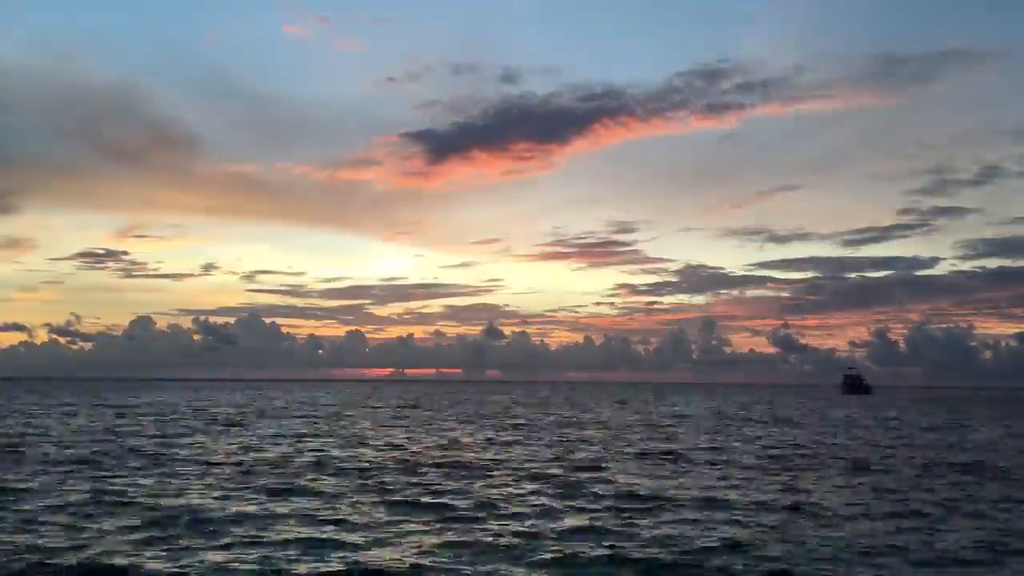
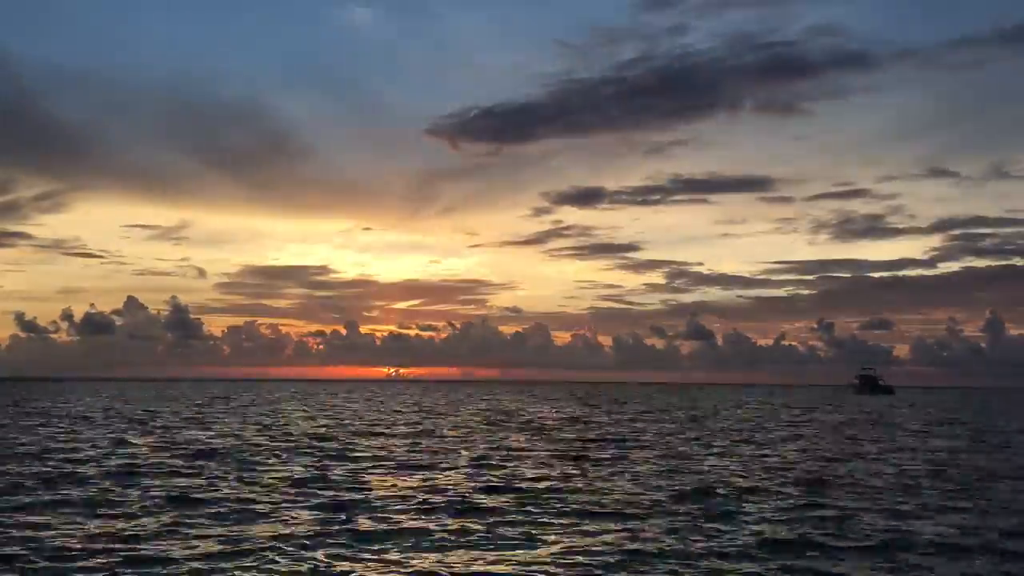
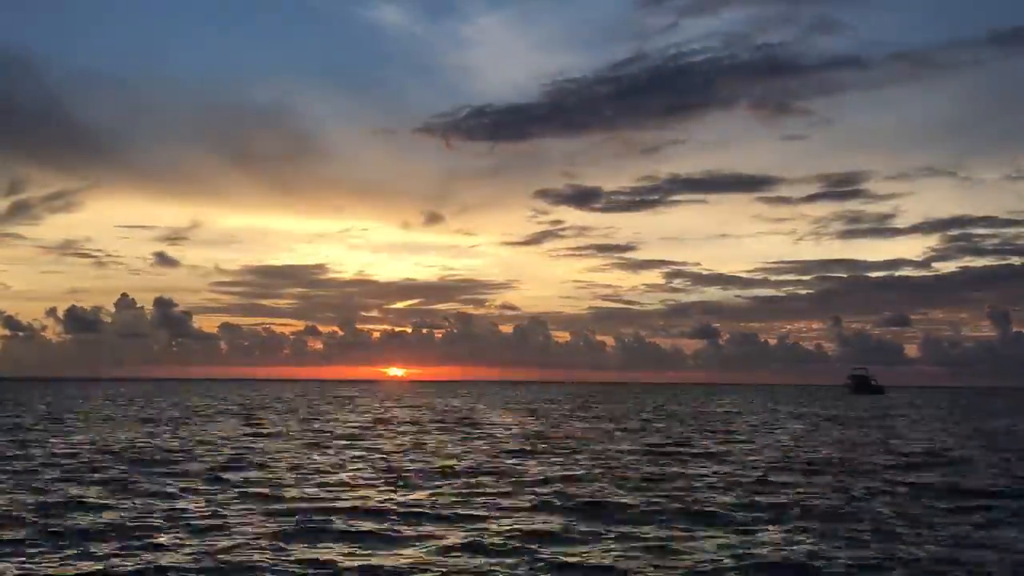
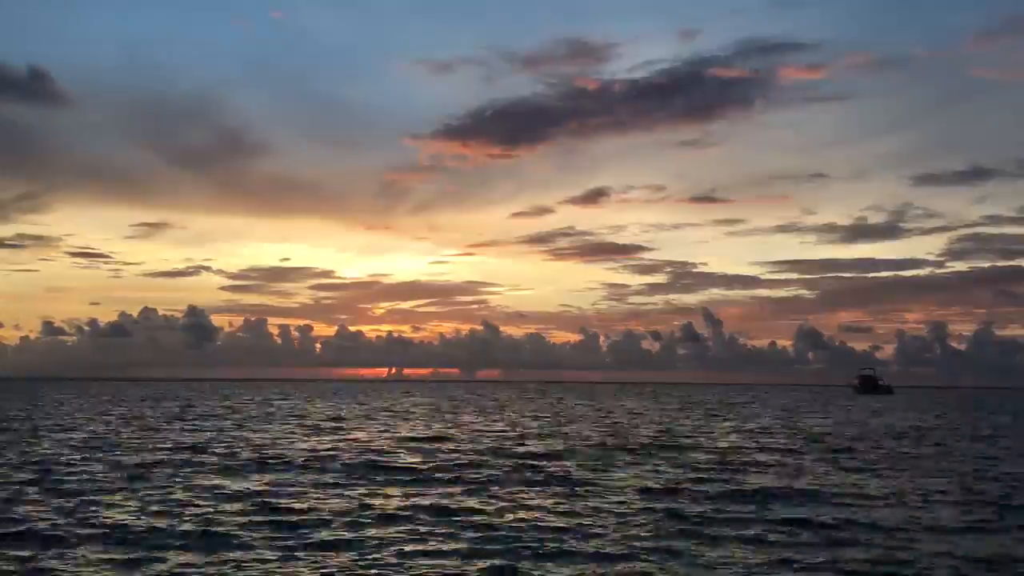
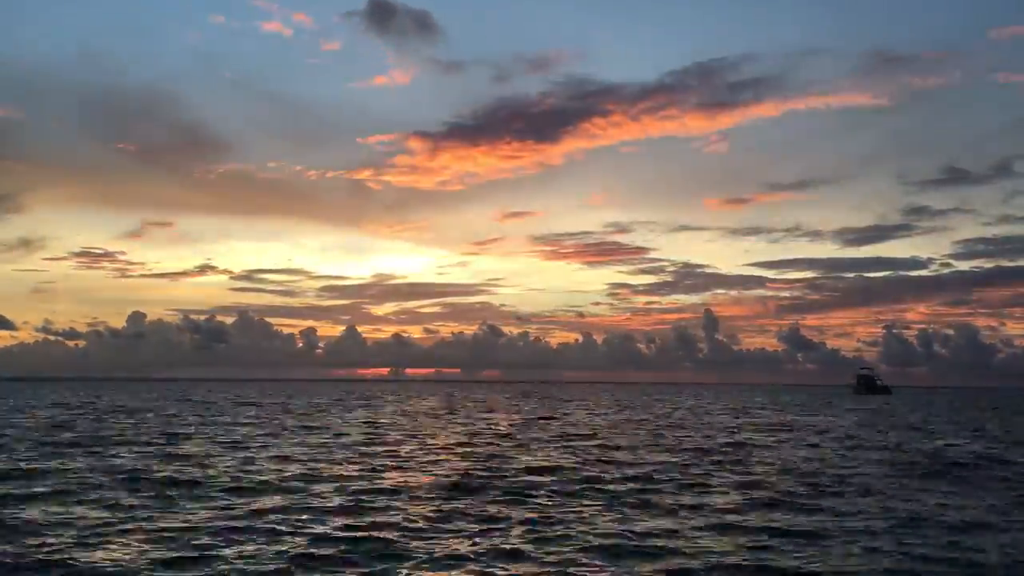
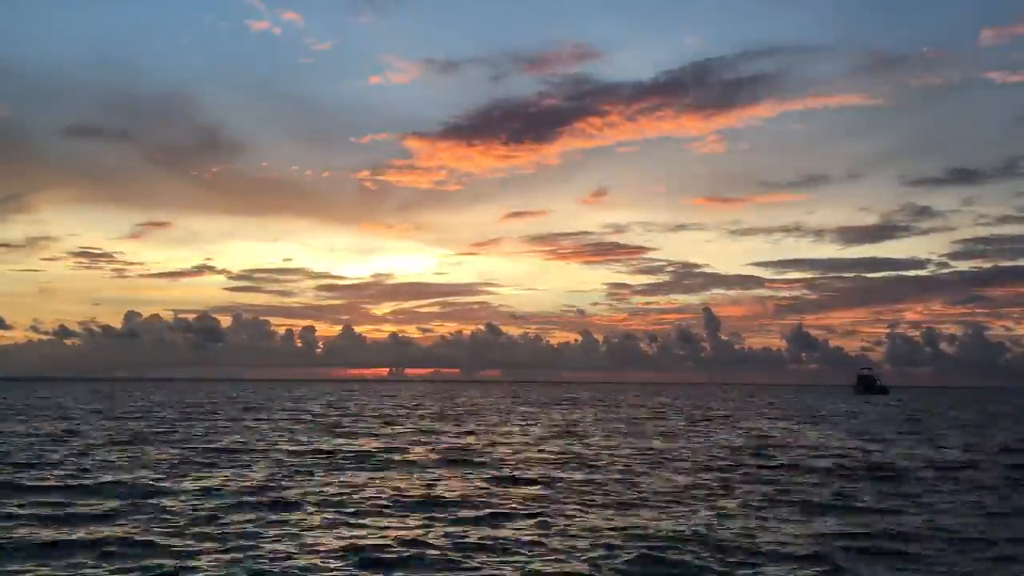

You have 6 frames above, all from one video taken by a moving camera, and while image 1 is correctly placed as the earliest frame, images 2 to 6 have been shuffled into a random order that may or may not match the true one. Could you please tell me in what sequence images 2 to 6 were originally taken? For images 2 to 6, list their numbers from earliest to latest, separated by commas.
5, 6, 4, 2, 3
